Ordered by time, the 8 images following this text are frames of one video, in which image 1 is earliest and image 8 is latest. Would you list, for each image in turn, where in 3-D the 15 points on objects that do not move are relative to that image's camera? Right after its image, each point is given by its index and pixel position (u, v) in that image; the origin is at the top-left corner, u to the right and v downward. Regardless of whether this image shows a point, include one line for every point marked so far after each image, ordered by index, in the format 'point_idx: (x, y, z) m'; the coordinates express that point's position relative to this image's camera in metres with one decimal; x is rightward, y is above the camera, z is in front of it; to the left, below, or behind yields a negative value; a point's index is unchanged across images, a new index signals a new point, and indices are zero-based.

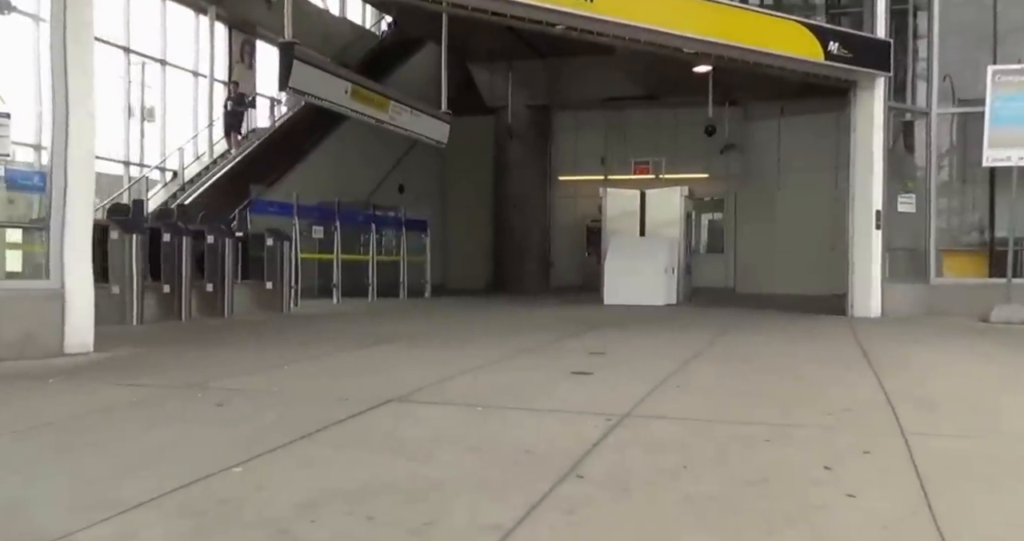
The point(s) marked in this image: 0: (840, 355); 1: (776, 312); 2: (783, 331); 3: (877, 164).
0: (+2.7, -0.7, +7.0) m
1: (+3.8, -0.6, +12.2) m
2: (+3.0, -0.6, +9.1) m
3: (+4.7, +1.4, +10.9) m
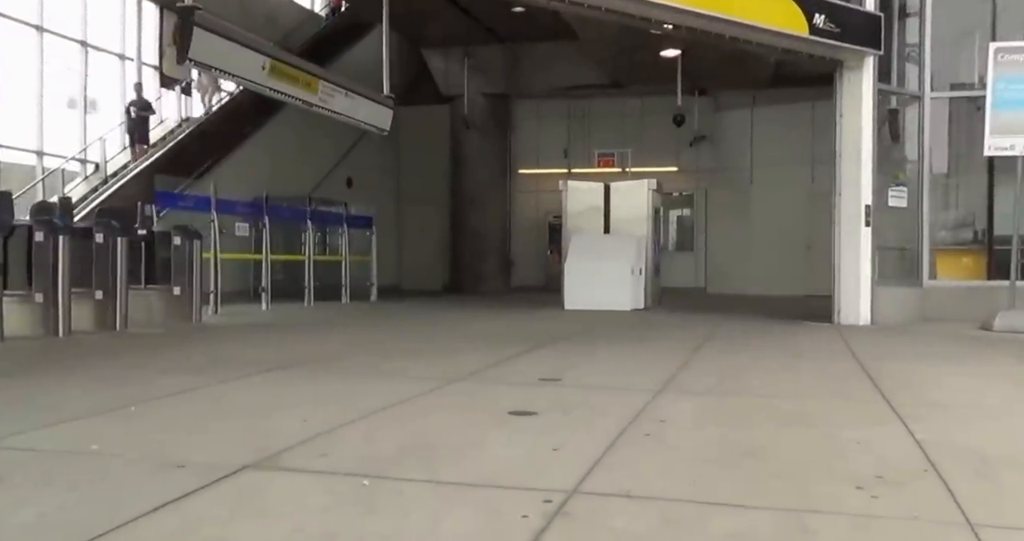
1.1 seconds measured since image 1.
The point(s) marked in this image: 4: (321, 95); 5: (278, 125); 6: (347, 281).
0: (+2.2, -0.7, +5.8) m
1: (+3.2, -0.6, +11.1) m
2: (+2.4, -0.7, +7.9) m
3: (+4.1, +1.4, +9.7) m
4: (-2.5, +2.3, +10.9) m
5: (-4.5, +2.8, +16.2) m
6: (-2.9, -0.2, +14.2) m
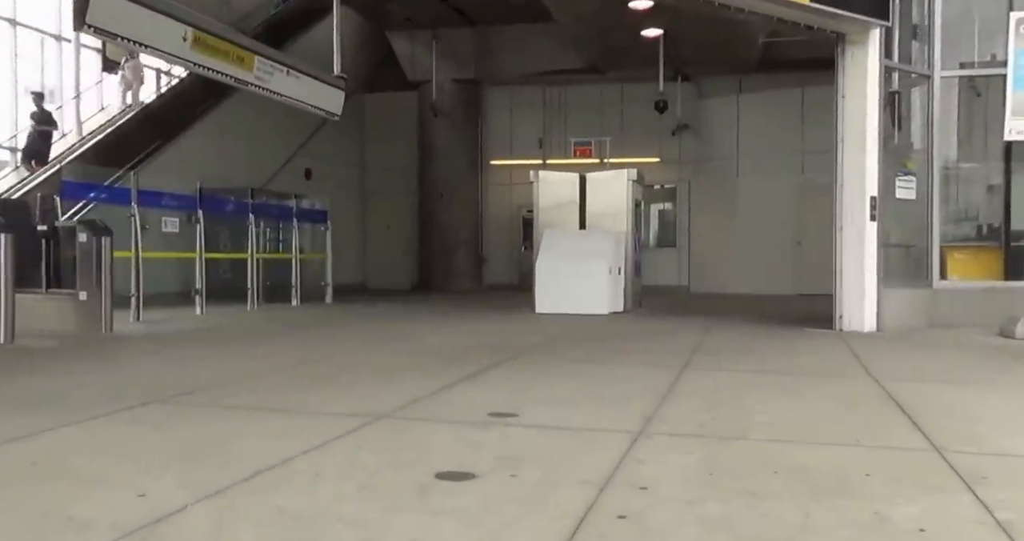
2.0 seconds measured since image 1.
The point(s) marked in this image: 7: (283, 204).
0: (+1.9, -0.8, +4.7) m
1: (+2.7, -0.6, +10.0) m
2: (+2.1, -0.7, +6.8) m
3: (+3.7, +1.4, +8.7) m
4: (-2.9, +2.3, +9.7) m
5: (-5.1, +2.8, +14.9) m
6: (-3.4, -0.2, +12.9) m
7: (-3.7, +1.1, +13.5) m
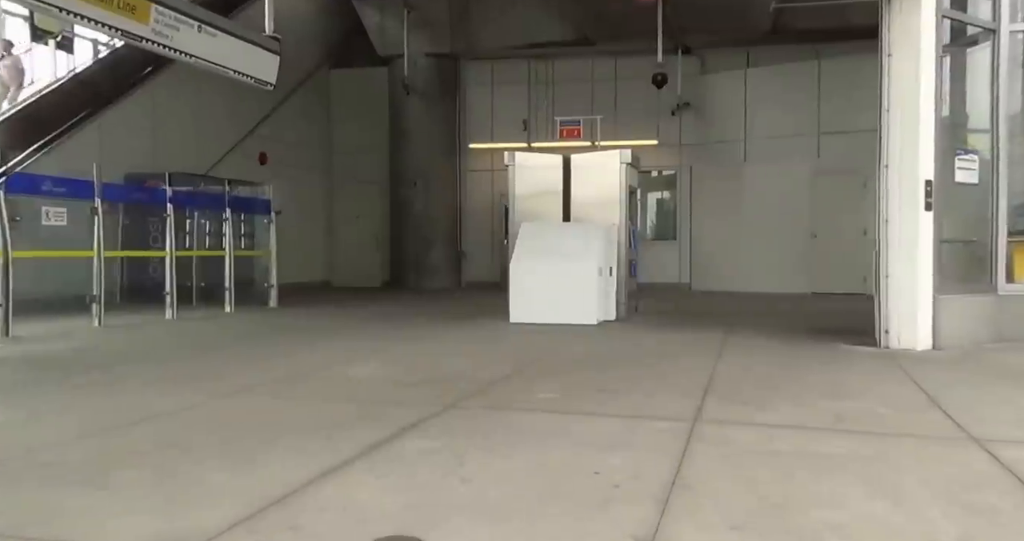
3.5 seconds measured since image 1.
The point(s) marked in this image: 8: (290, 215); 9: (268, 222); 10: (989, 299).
0: (+1.6, -0.8, +2.9) m
1: (+2.4, -0.6, +8.2) m
2: (+1.7, -0.7, +5.0) m
3: (+3.4, +1.3, +6.9) m
4: (-3.2, +2.2, +7.8) m
5: (-5.4, +2.9, +13.0) m
6: (-3.7, -0.1, +11.1) m
7: (-4.1, +1.1, +11.7) m
8: (-4.4, +1.1, +16.7) m
9: (-3.6, +0.7, +12.3) m
10: (+4.2, -0.2, +7.3) m
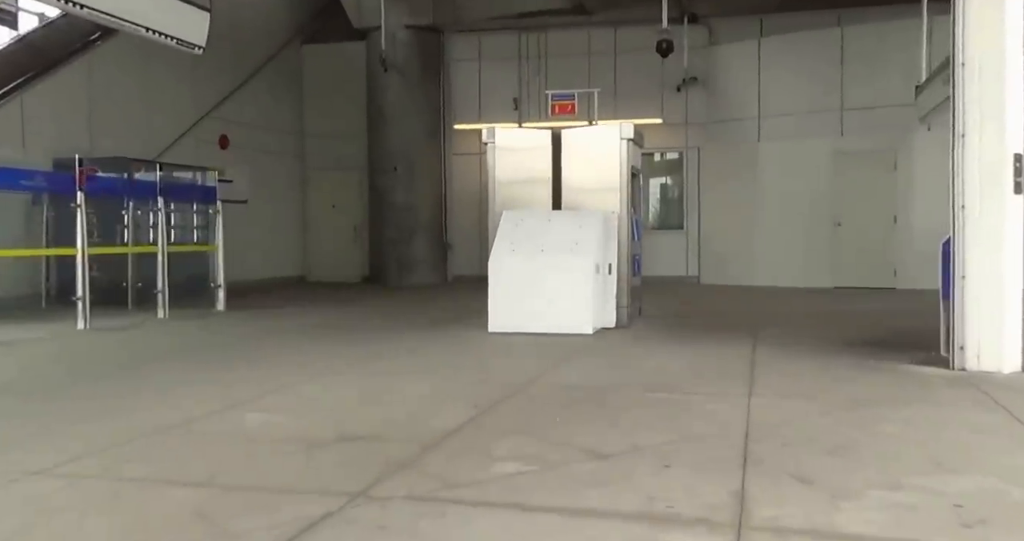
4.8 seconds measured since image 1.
0: (+1.4, -0.9, +1.4) m
1: (+2.2, -0.6, +6.7) m
2: (+1.6, -0.8, +3.5) m
3: (+3.2, +1.3, +5.3) m
4: (-3.5, +2.2, +6.3) m
5: (-5.6, +2.9, +11.5) m
6: (-3.9, -0.1, +9.6) m
7: (-4.3, +1.1, +10.2) m
8: (-4.6, +1.2, +15.2) m
9: (-3.8, +0.8, +10.8) m
10: (+4.0, -0.2, +5.8) m
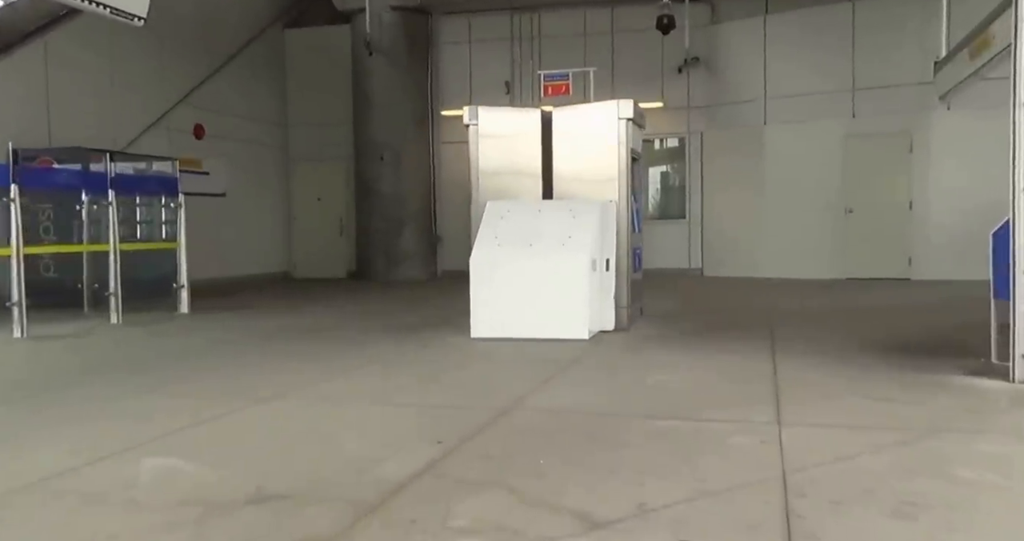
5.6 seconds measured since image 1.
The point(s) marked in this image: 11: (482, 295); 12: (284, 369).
0: (+1.3, -0.9, +0.6) m
1: (+2.1, -0.6, +5.9) m
2: (+1.5, -0.8, +2.7) m
3: (+3.1, +1.4, +4.5) m
4: (-3.6, +2.2, +5.5) m
5: (-5.8, +2.9, +10.7) m
6: (-4.0, -0.1, +8.8) m
7: (-4.4, +1.1, +9.3) m
8: (-4.7, +1.2, +14.3) m
9: (-3.9, +0.8, +10.0) m
10: (+3.9, -0.2, +5.0) m
11: (-0.2, -0.2, +7.0) m
12: (-1.7, -0.7, +6.1) m
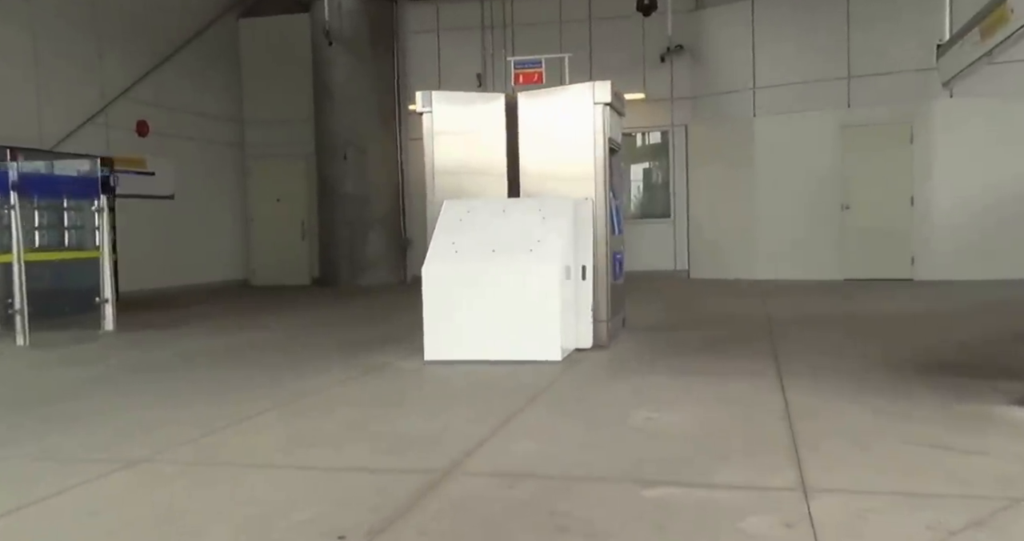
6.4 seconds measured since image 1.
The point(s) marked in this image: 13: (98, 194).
0: (+1.2, -1.0, -0.3) m
1: (+1.9, -0.6, +5.0) m
2: (+1.3, -0.8, +1.8) m
3: (+2.8, +1.3, +3.6) m
4: (-3.9, +2.1, +4.4) m
5: (-6.2, +2.8, +9.6) m
6: (-4.3, -0.2, +7.8) m
7: (-4.7, +1.0, +8.3) m
8: (-5.1, +1.1, +13.3) m
9: (-4.2, +0.6, +8.9) m
10: (+3.6, -0.2, +4.1) m
11: (-0.5, -0.3, +6.0) m
12: (-1.9, -0.8, +5.1) m
13: (-4.3, +0.8, +9.0) m
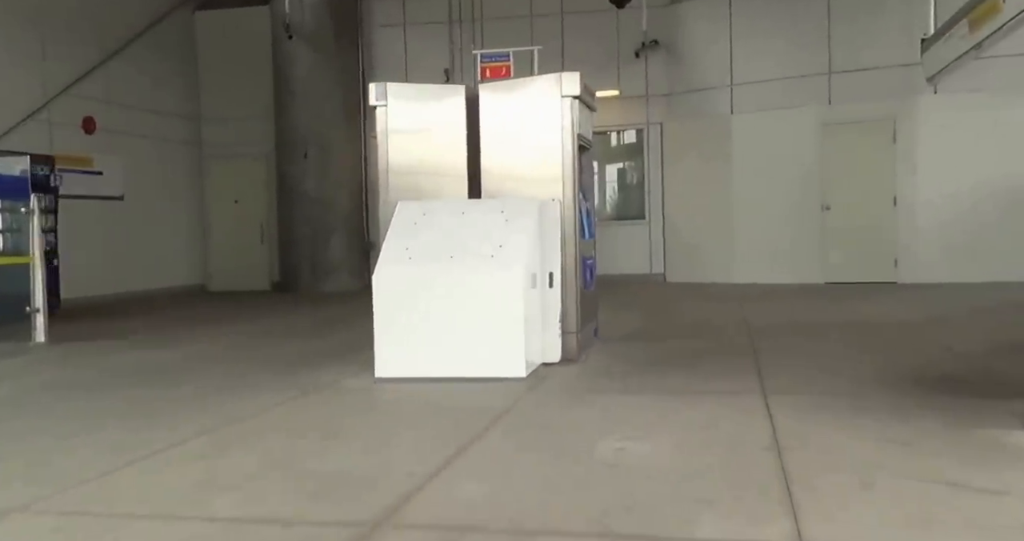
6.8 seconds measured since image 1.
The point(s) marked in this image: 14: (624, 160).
0: (+1.1, -1.0, -0.8) m
1: (+1.6, -0.7, +4.5) m
2: (+1.1, -0.9, +1.3) m
3: (+2.6, +1.3, +3.2) m
4: (-4.1, +2.0, +3.8) m
5: (-6.5, +2.7, +8.9) m
6: (-4.6, -0.3, +7.1) m
7: (-5.1, +0.9, +7.6) m
8: (-5.6, +1.0, +12.6) m
9: (-4.6, +0.6, +8.3) m
10: (+3.4, -0.3, +3.7) m
11: (-0.8, -0.3, +5.5) m
12: (-2.2, -0.9, +4.5) m
13: (-4.7, +0.8, +8.4) m
14: (+1.7, +1.8, +12.9) m
